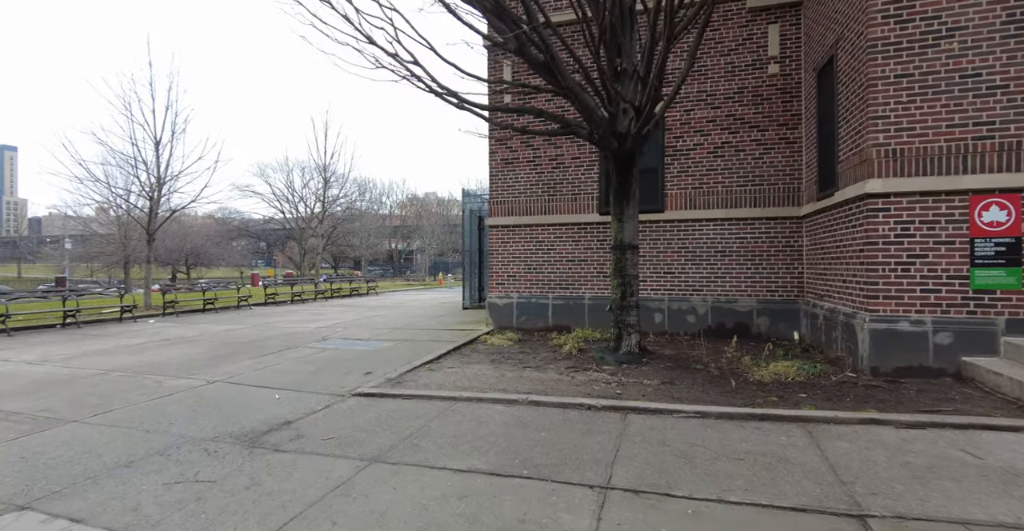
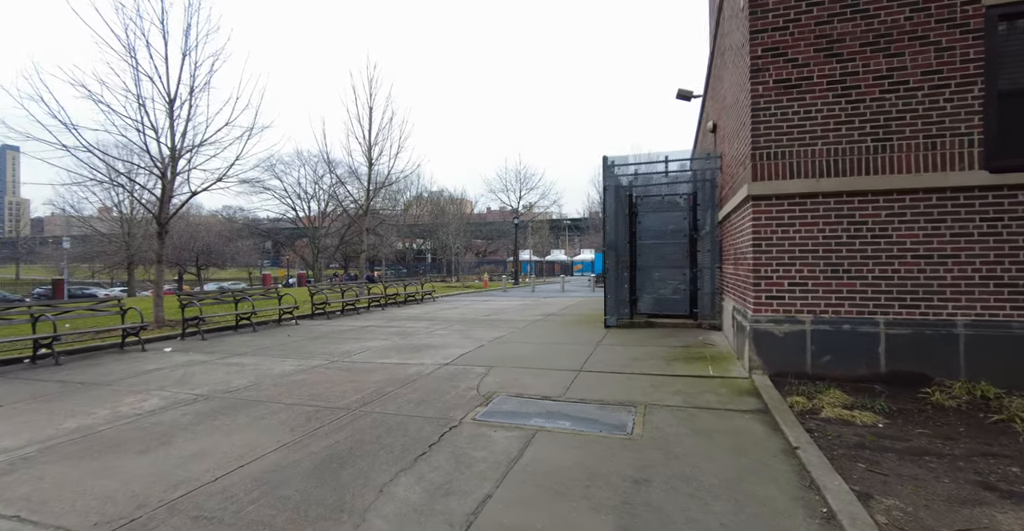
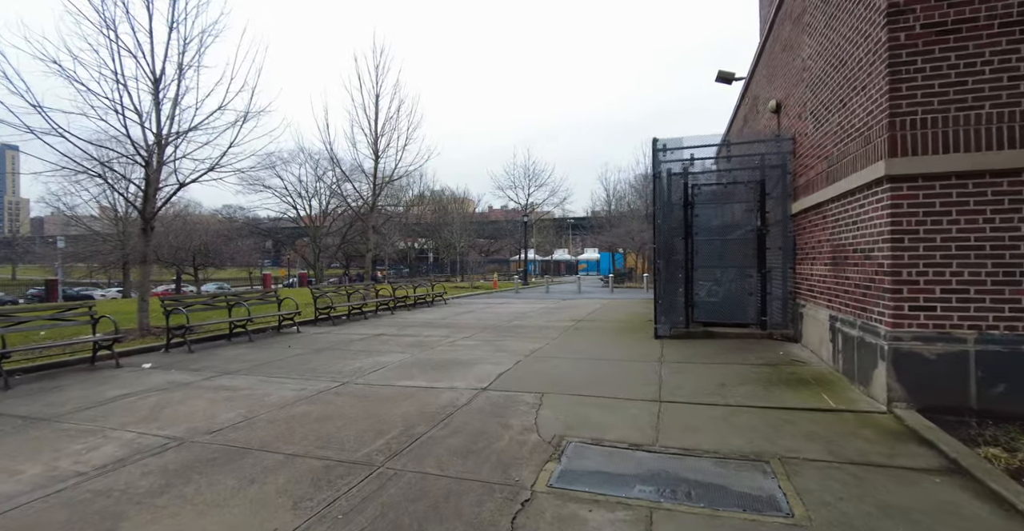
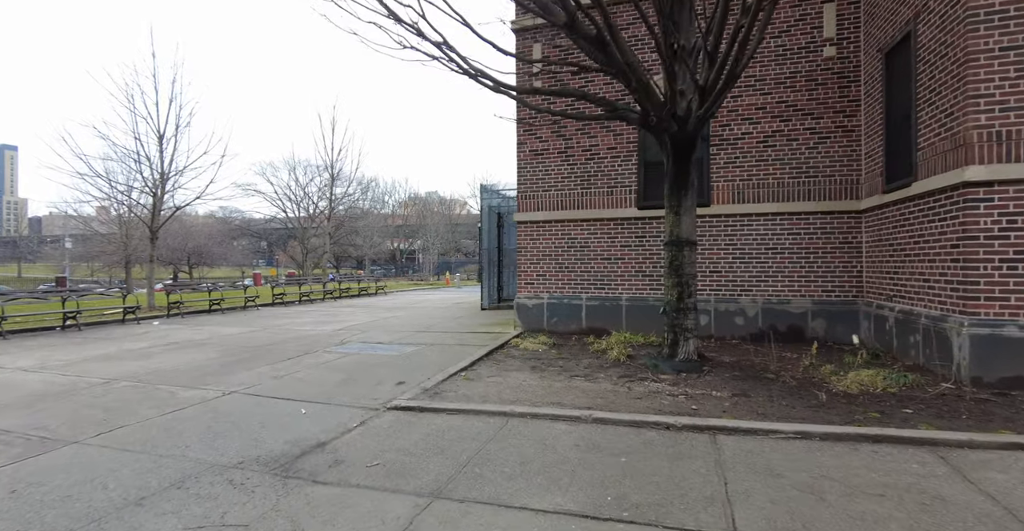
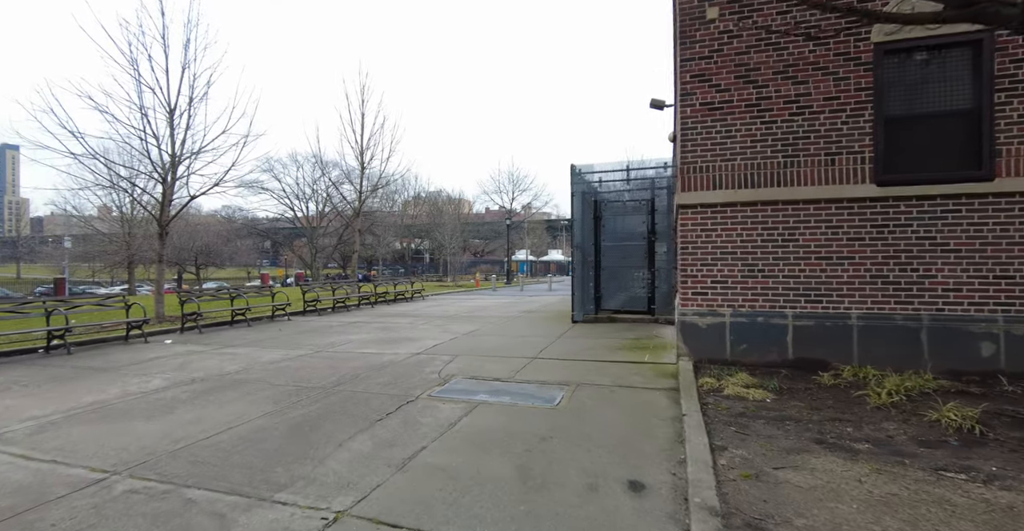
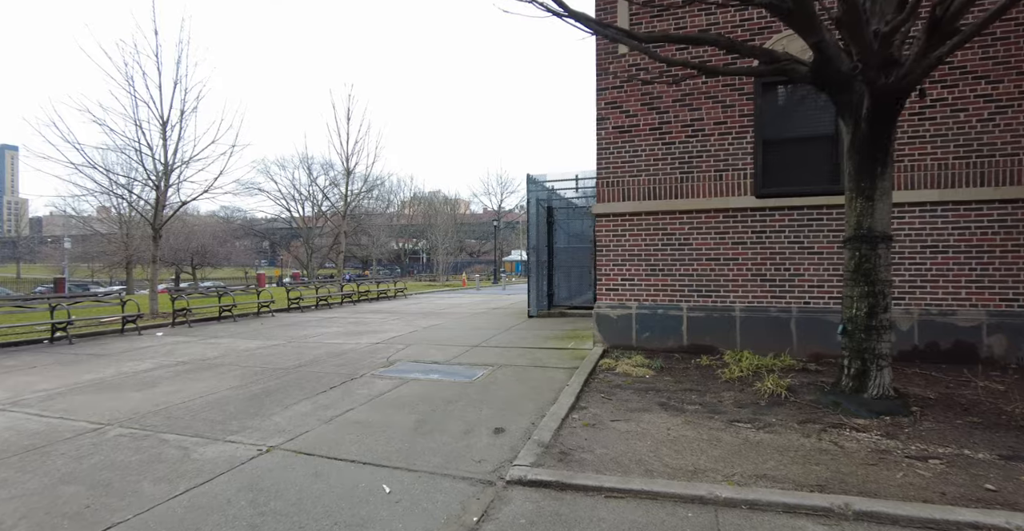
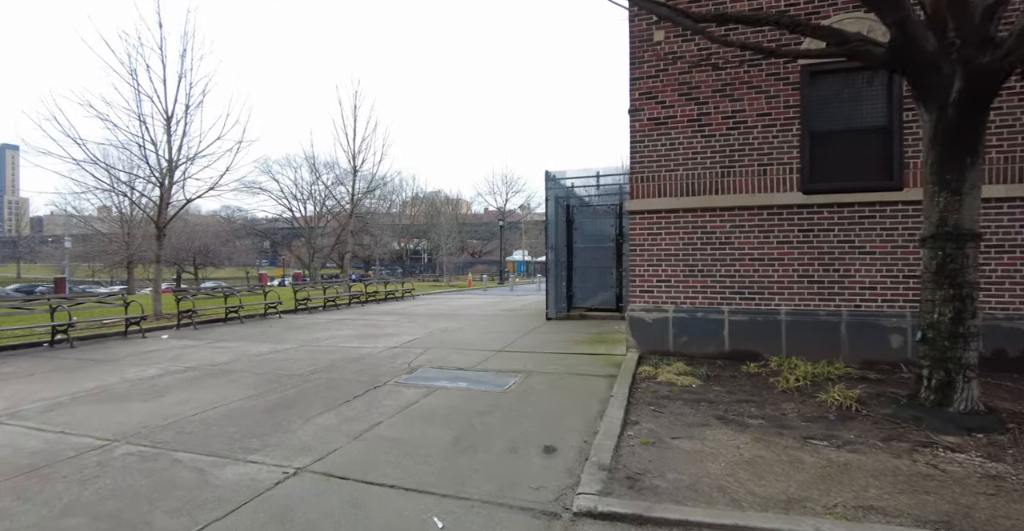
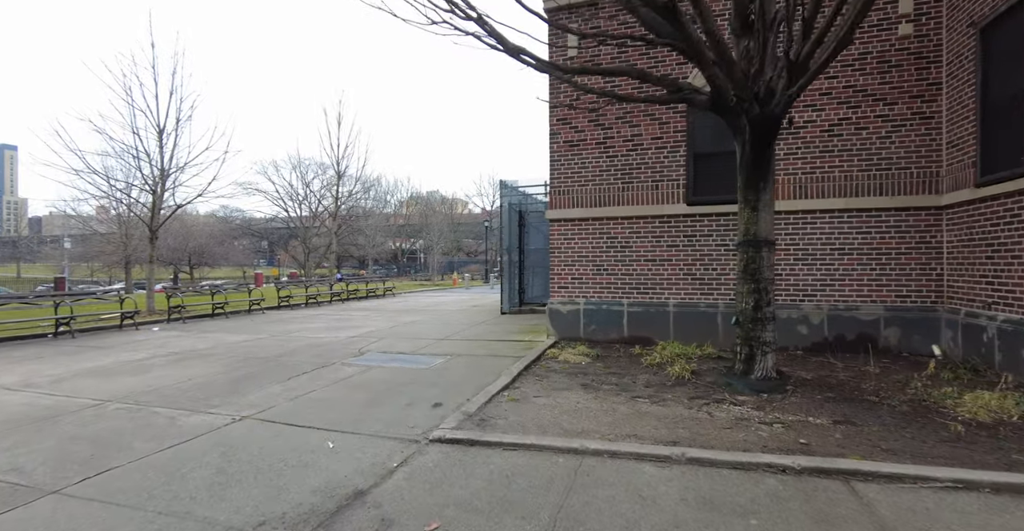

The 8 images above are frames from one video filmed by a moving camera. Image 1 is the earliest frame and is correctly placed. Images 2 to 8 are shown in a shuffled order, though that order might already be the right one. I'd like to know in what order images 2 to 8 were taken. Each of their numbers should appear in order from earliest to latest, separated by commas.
4, 8, 6, 7, 5, 2, 3
